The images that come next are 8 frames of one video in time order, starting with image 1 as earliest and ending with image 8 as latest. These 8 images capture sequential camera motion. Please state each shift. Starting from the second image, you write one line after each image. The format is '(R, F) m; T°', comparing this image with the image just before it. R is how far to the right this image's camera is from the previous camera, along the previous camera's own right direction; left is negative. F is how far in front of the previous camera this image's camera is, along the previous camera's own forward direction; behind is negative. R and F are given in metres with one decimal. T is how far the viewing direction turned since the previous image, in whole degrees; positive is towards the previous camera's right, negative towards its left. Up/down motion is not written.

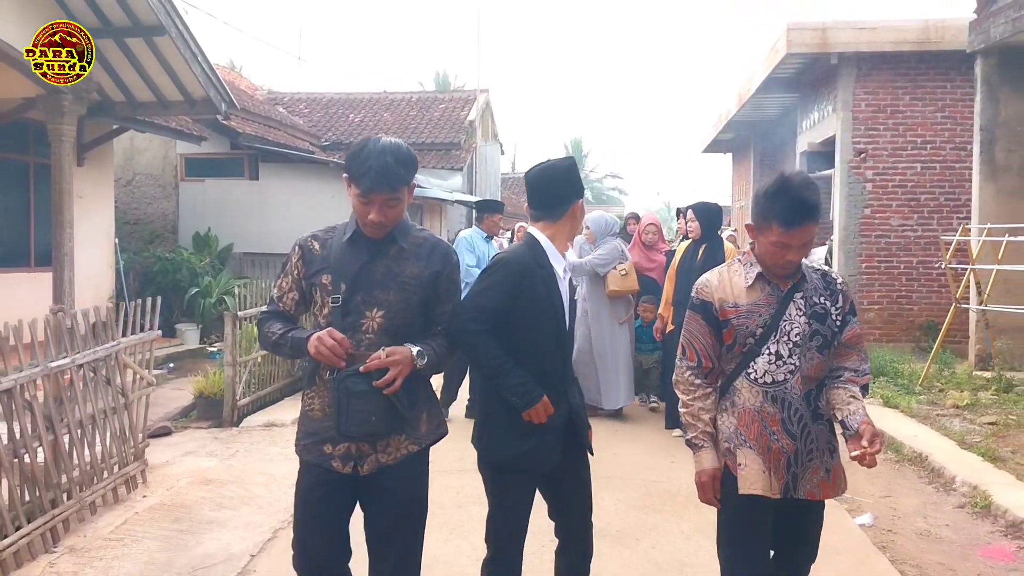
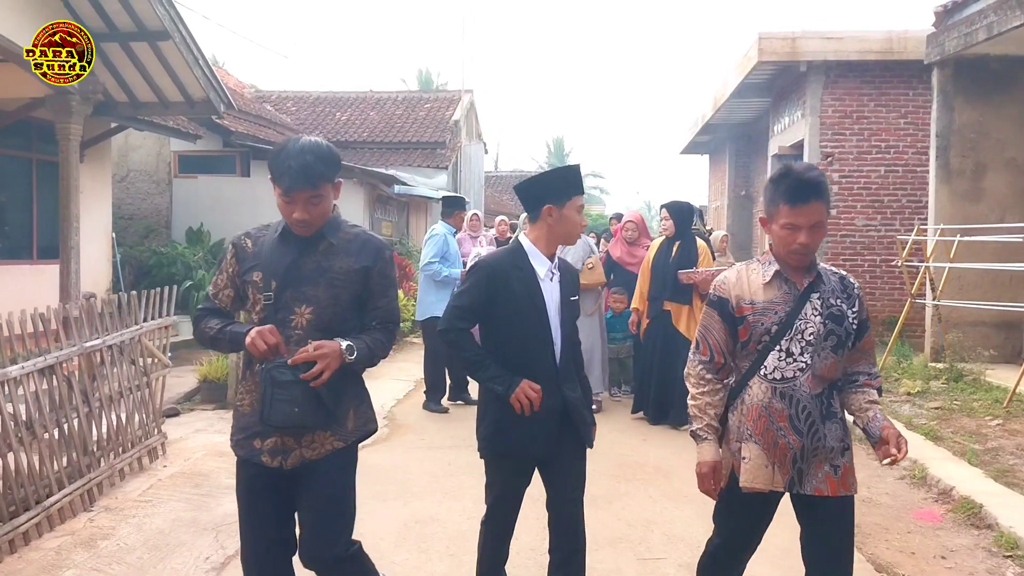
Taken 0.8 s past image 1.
(0.0, -0.5) m; +1°
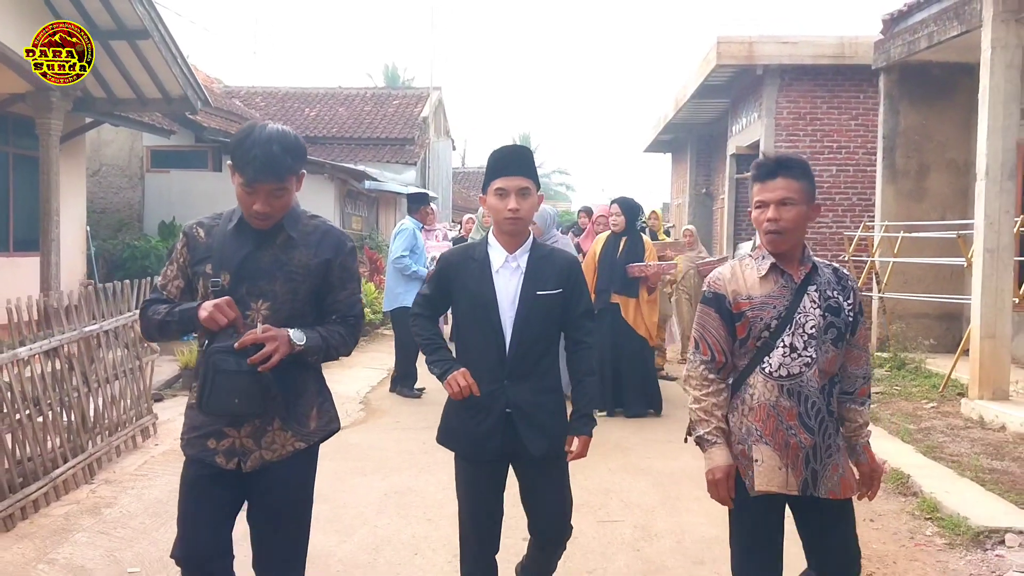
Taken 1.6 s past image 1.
(0.0, -0.4) m; +2°
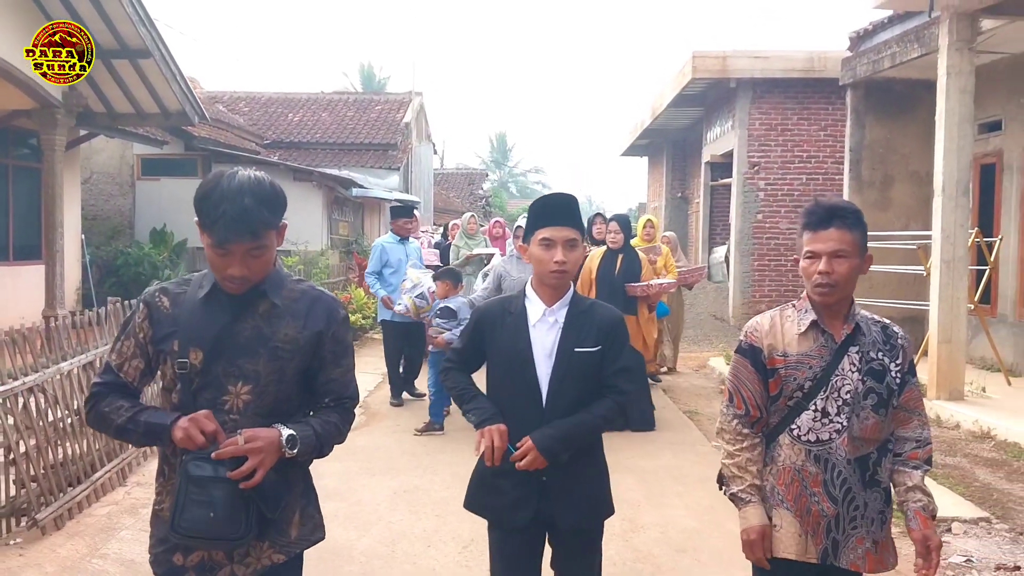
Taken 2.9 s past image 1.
(-0.1, -0.4) m; +1°
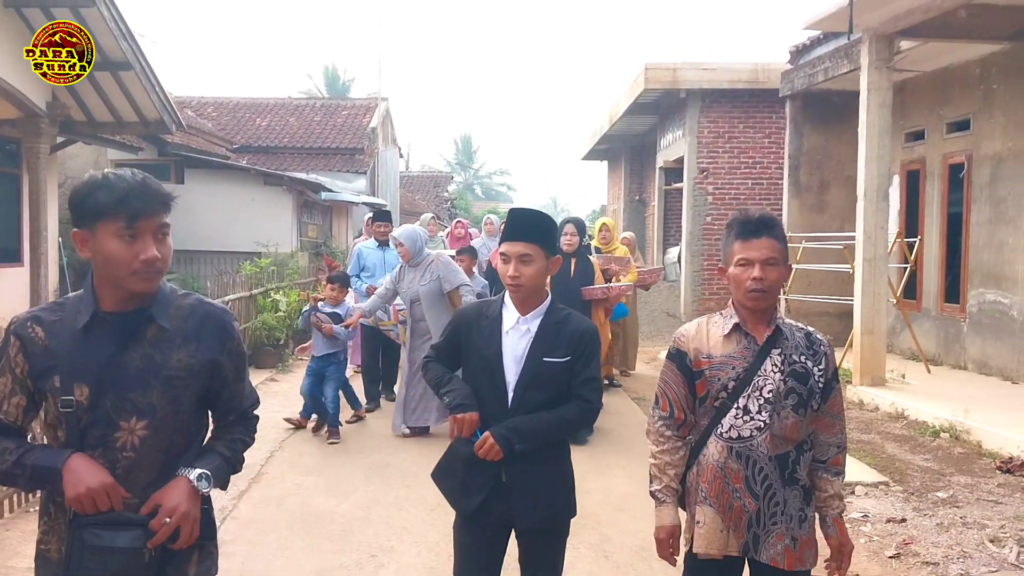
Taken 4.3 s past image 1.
(0.0, -0.6) m; +2°
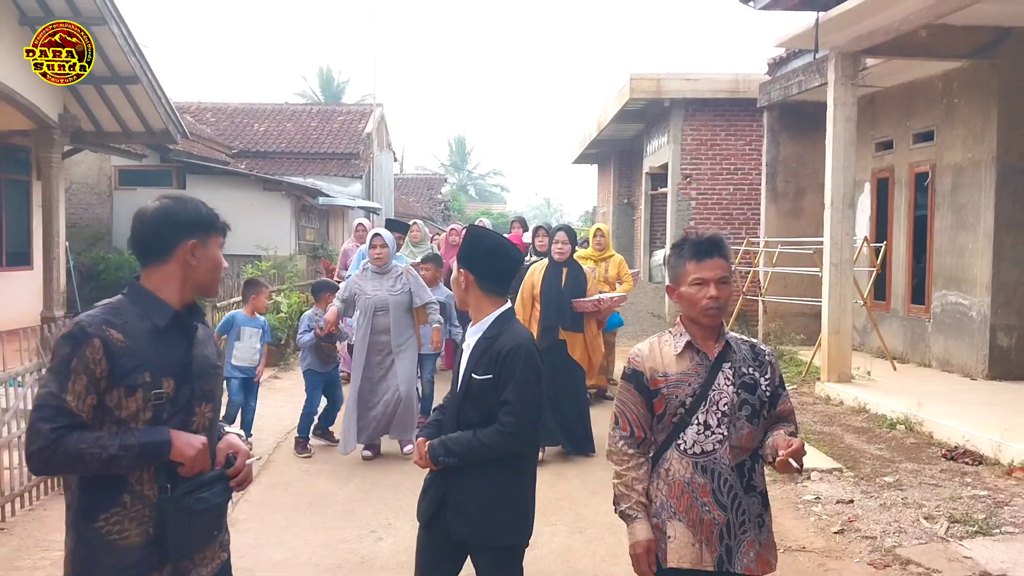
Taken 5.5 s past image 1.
(0.0, -0.5) m; 0°
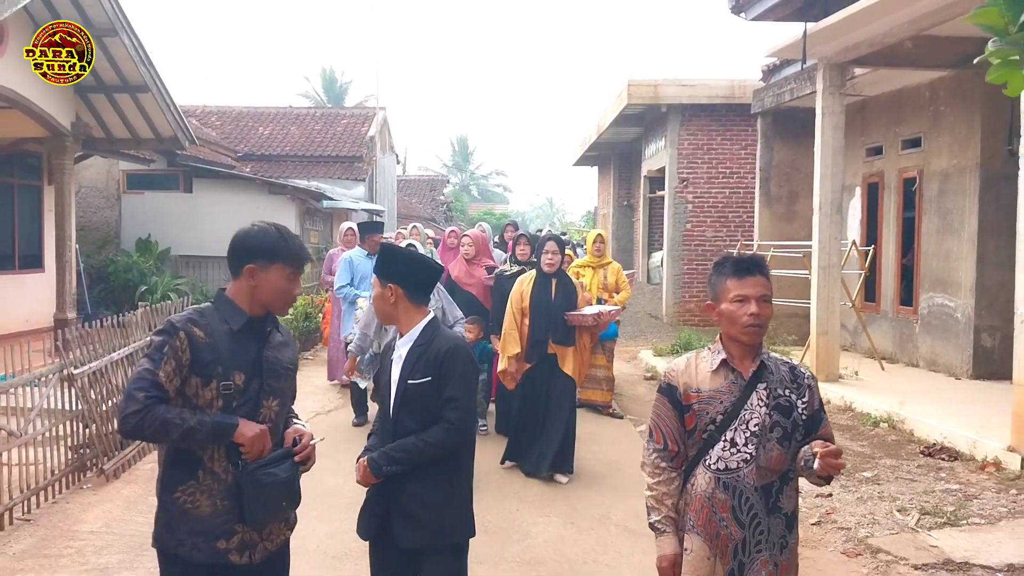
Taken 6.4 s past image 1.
(0.0, -0.3) m; 0°
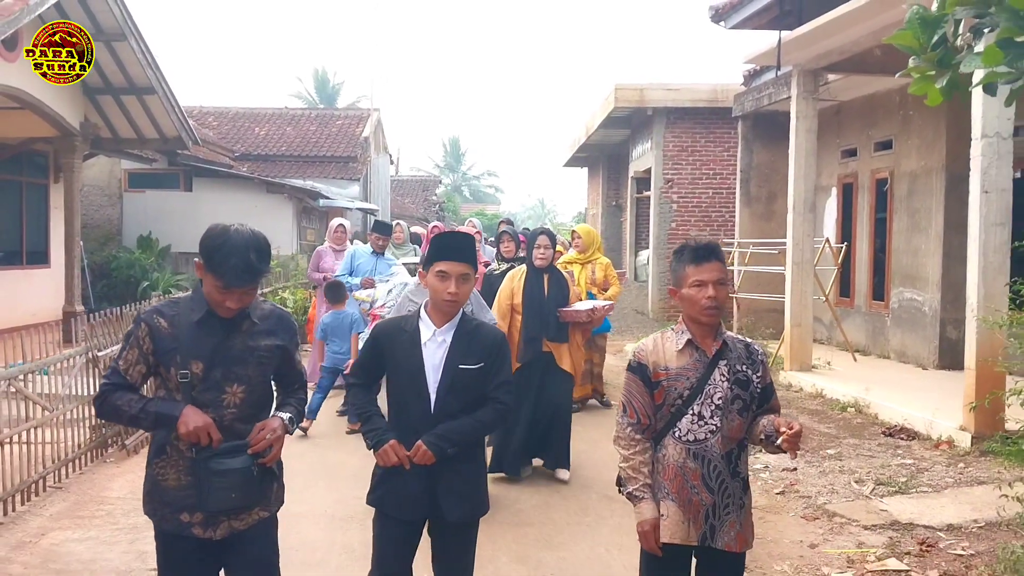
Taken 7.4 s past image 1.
(0.0, -0.5) m; +1°
